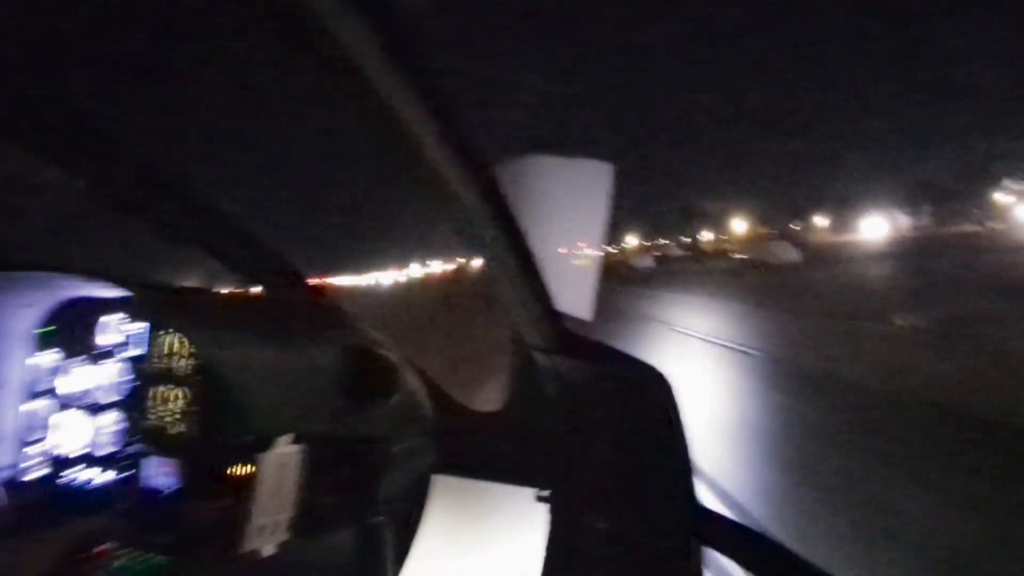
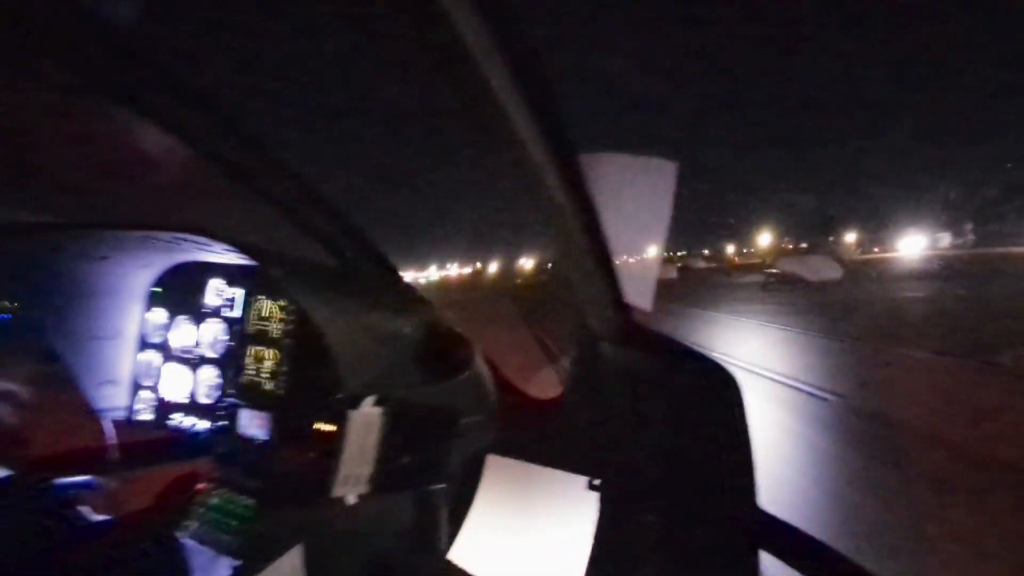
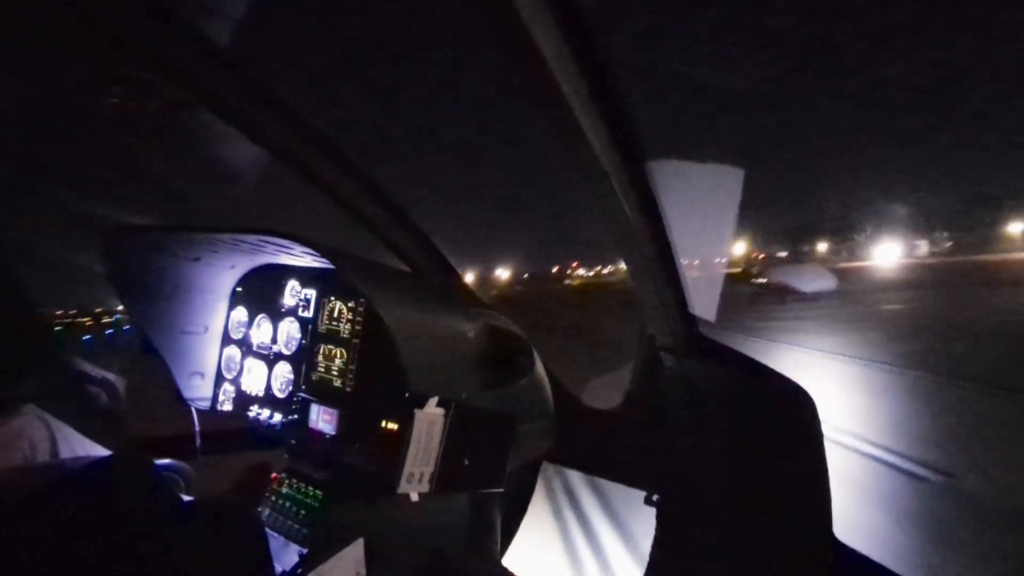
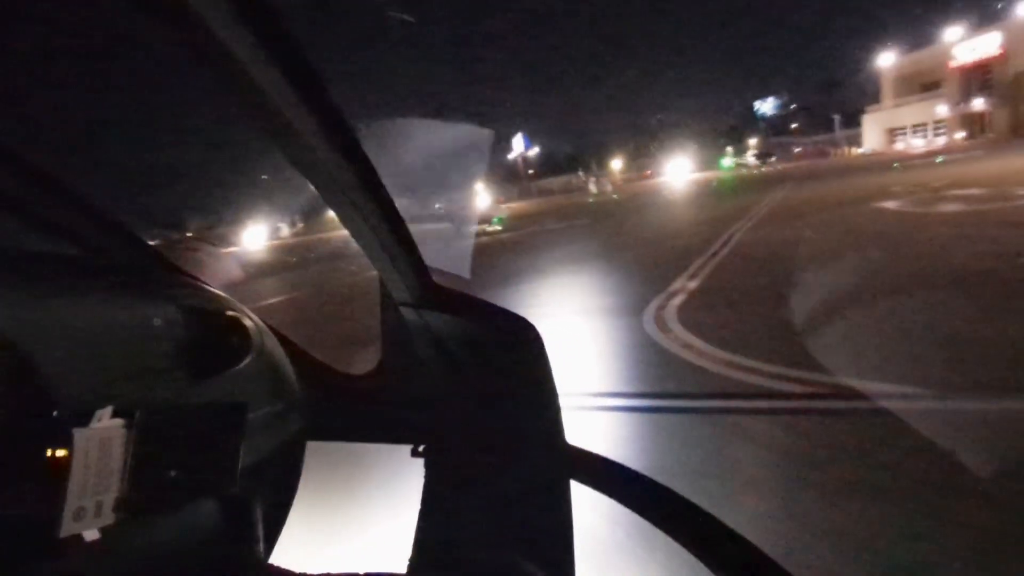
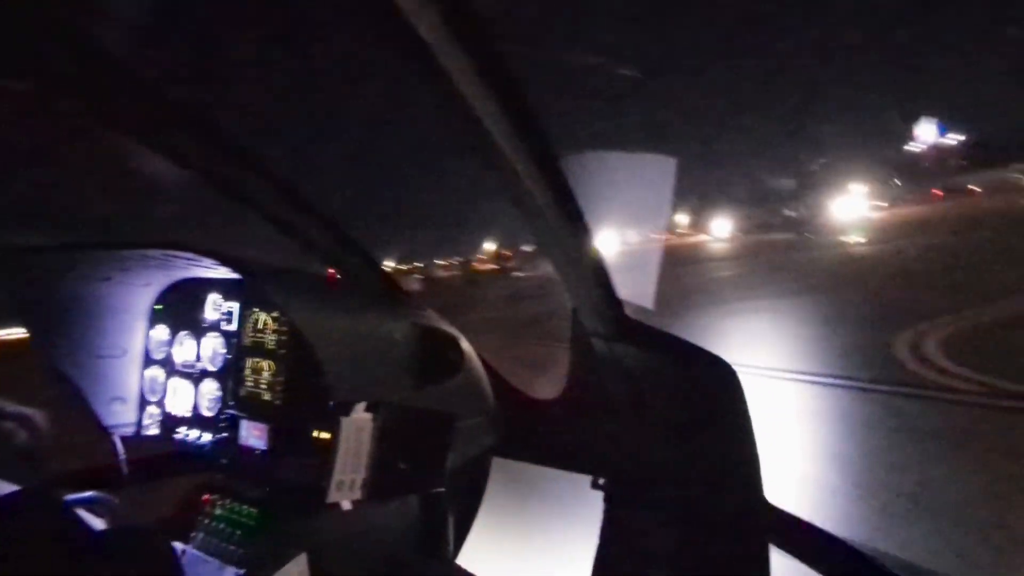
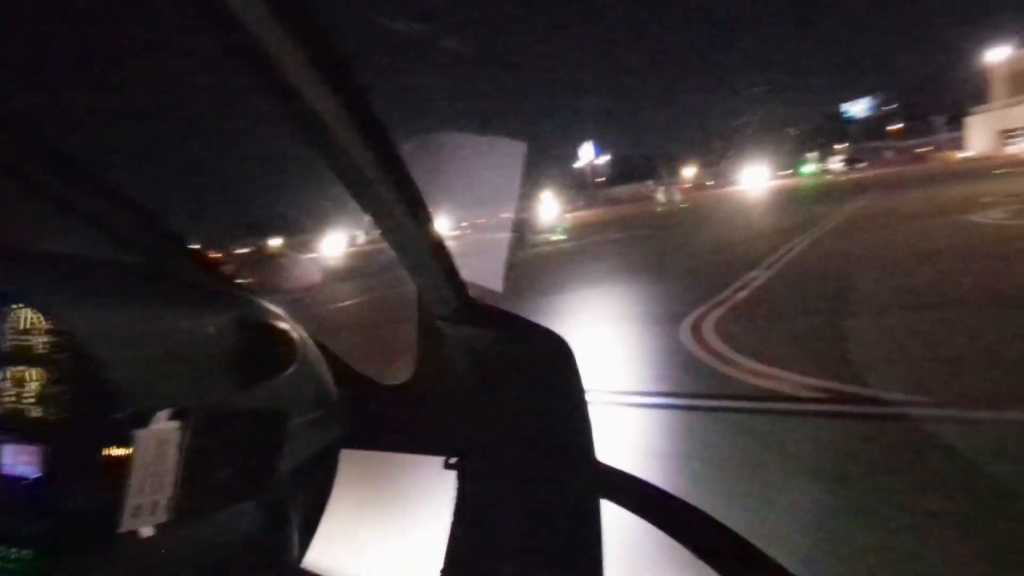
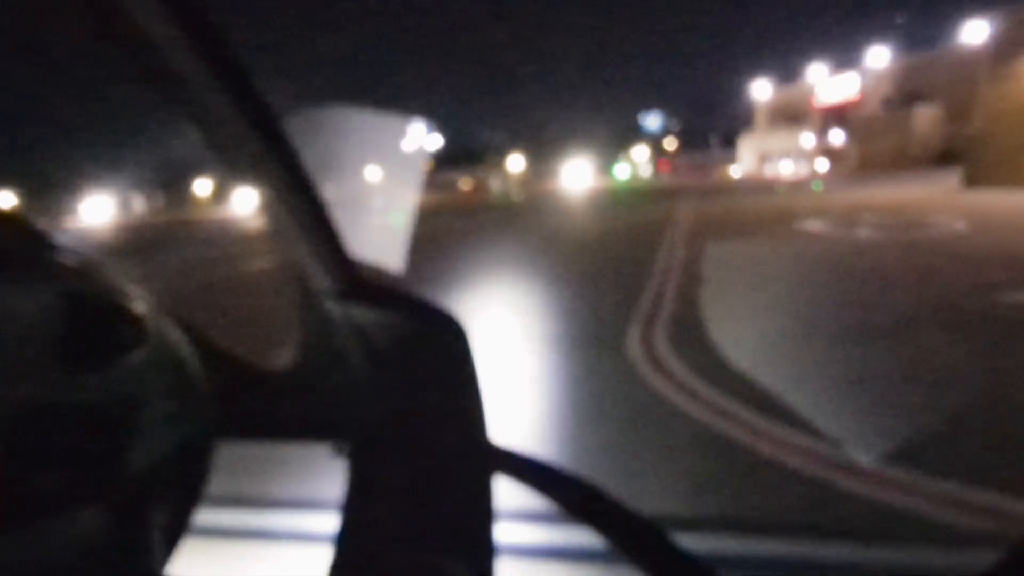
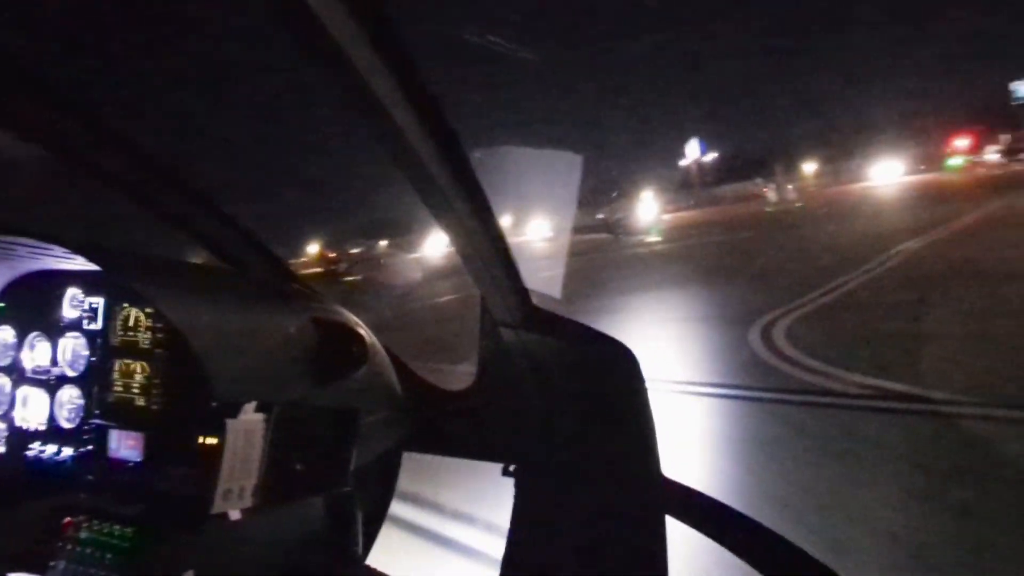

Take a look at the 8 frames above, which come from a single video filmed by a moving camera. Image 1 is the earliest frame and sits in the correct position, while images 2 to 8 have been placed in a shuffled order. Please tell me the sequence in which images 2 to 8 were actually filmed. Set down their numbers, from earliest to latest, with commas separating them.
2, 3, 5, 8, 6, 4, 7
